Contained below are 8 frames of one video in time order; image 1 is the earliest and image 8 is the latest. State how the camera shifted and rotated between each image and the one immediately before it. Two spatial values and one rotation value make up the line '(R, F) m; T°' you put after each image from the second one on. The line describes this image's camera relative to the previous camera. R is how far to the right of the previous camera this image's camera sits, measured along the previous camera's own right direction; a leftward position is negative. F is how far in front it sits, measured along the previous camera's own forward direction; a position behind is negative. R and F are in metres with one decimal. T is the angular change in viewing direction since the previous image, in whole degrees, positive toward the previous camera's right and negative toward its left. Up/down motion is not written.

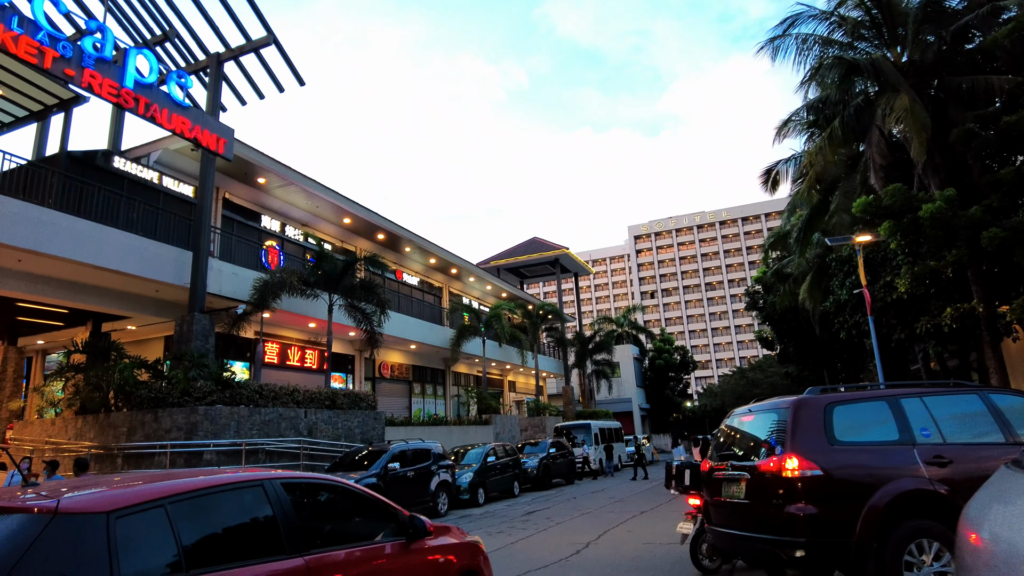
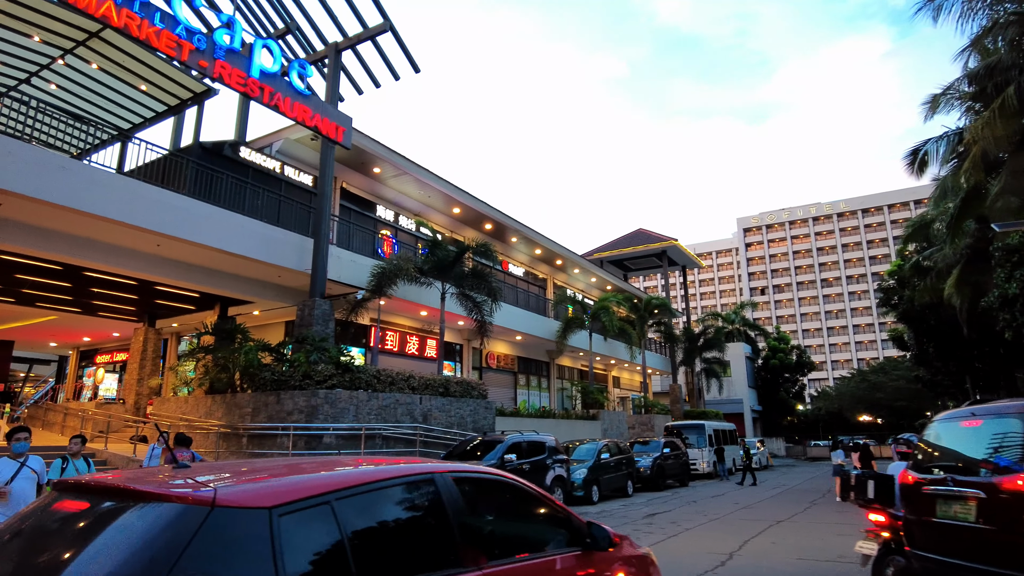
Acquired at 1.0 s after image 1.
(-0.5, +0.6) m; -8°
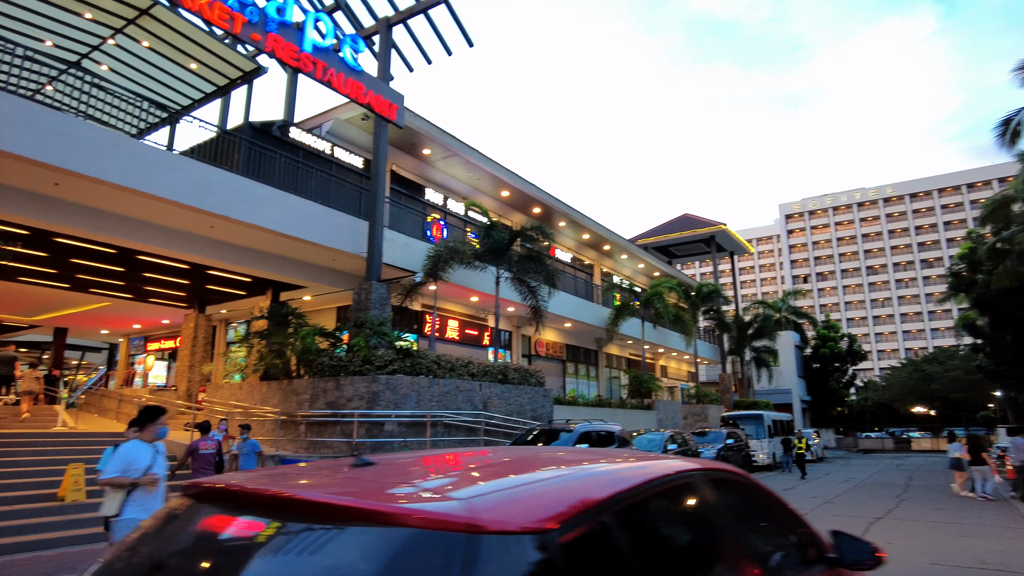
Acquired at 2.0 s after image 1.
(-0.7, +0.7) m; -3°
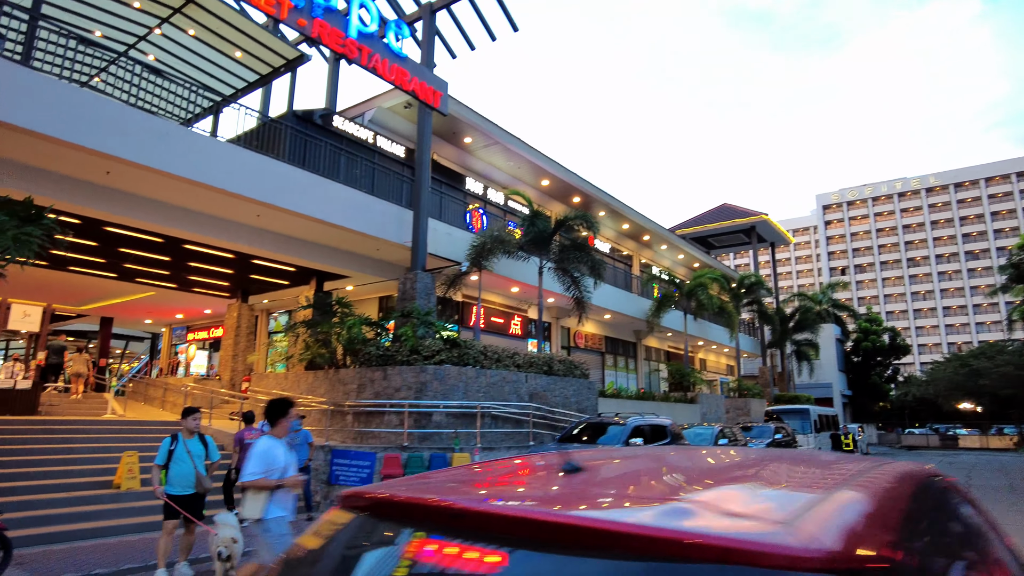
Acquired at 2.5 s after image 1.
(-0.4, +0.3) m; -2°
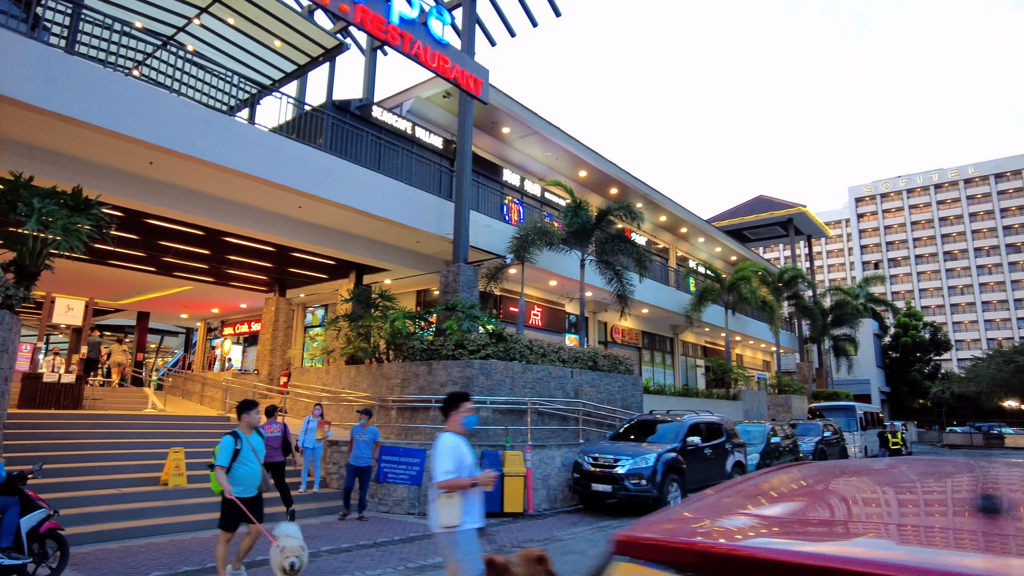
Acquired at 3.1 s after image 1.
(-0.5, +0.4) m; -2°
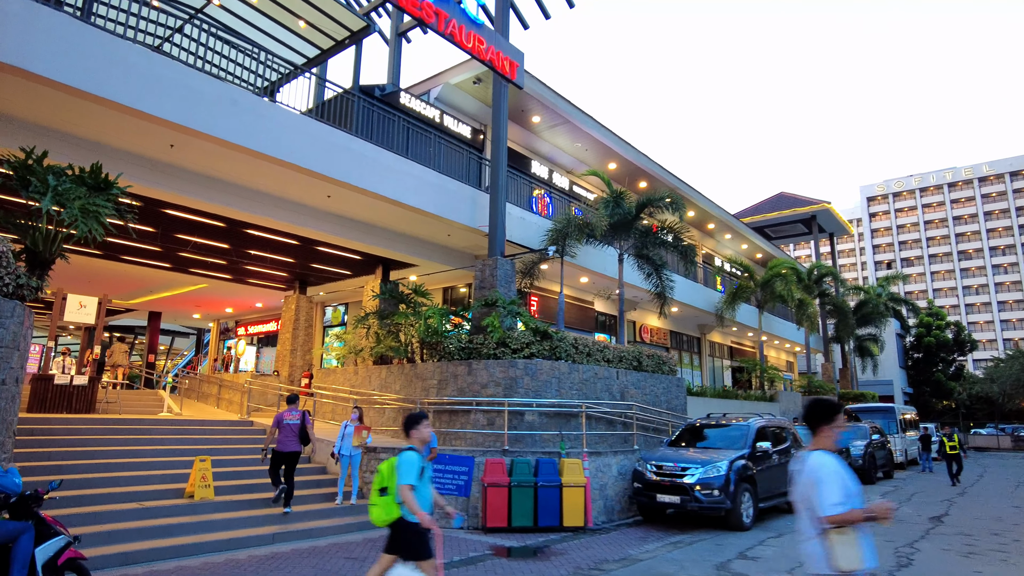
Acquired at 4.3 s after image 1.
(-0.8, +1.0) m; 0°
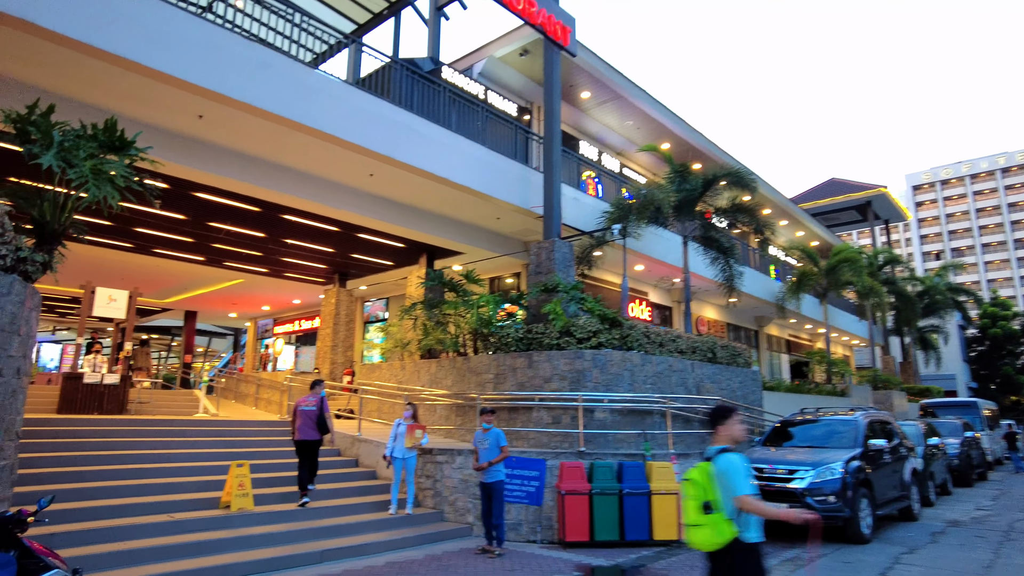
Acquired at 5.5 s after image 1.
(-0.6, +1.3) m; -3°
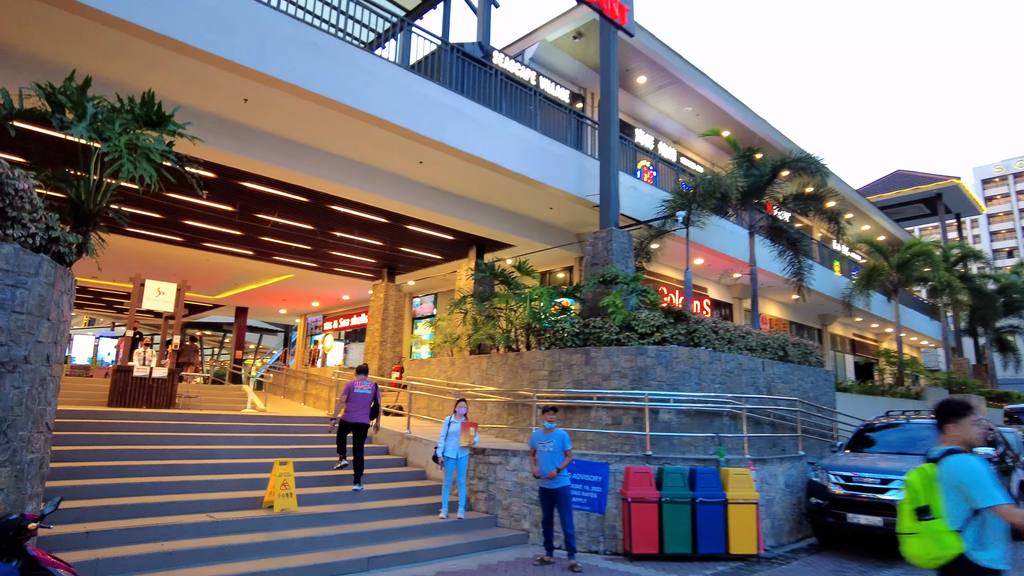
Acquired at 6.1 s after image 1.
(-0.2, +0.6) m; -4°
